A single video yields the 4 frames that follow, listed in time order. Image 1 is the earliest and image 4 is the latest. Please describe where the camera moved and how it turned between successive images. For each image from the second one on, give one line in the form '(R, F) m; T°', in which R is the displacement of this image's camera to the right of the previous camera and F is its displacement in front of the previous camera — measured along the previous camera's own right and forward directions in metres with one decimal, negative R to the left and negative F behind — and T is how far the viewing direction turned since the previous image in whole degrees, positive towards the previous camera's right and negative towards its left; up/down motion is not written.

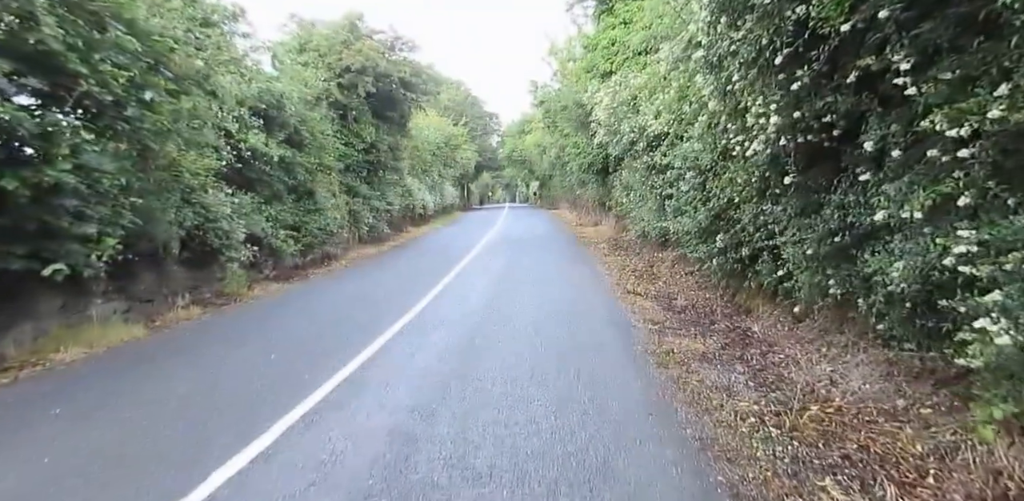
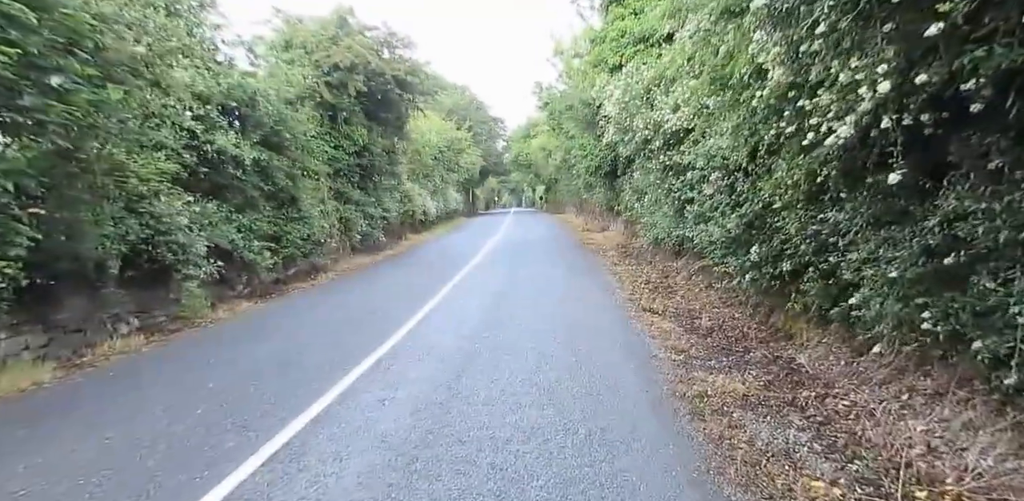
(+0.1, +1.2) m; -1°
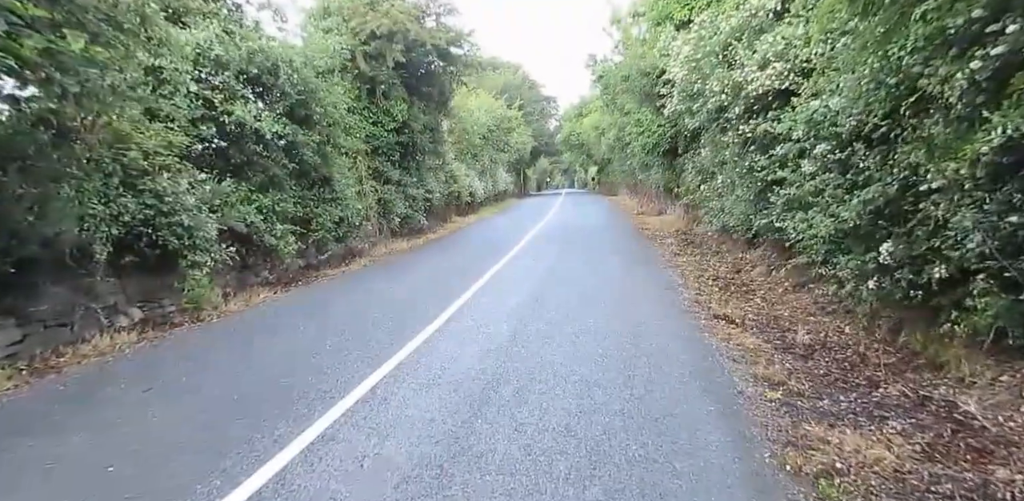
(+0.1, +1.5) m; -5°
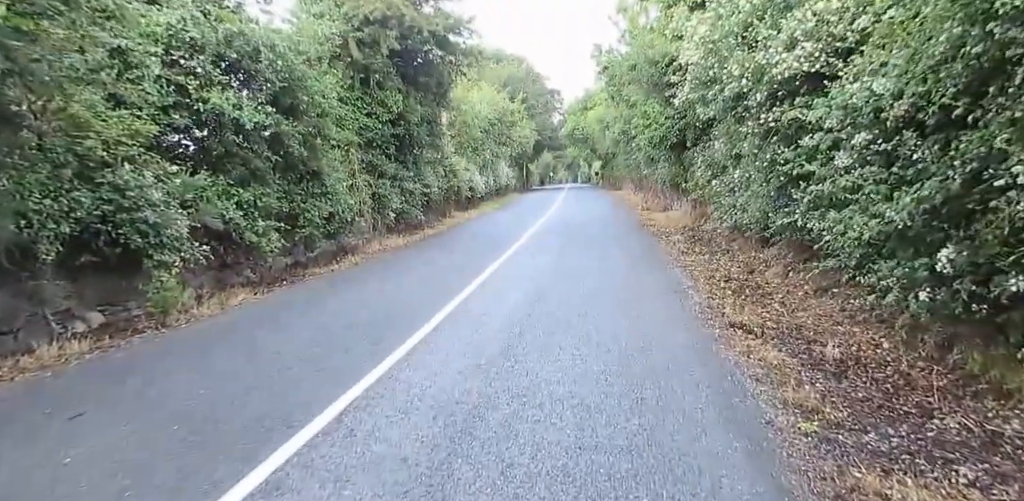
(+0.1, +0.7) m; 0°
